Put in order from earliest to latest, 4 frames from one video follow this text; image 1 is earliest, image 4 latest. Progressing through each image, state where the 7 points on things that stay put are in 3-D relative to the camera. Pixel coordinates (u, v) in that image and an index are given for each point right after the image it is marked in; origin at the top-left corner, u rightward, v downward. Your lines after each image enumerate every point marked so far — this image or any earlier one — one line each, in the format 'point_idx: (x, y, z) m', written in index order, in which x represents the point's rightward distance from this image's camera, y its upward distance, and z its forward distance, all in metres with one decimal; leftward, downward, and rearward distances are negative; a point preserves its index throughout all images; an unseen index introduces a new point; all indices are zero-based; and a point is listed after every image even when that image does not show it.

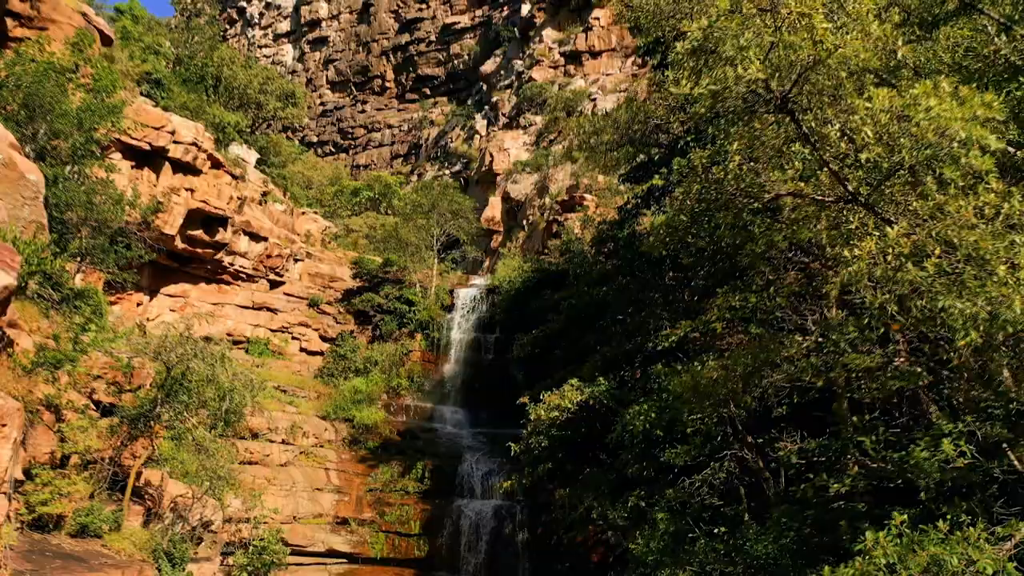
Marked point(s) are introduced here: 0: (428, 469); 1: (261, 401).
0: (-1.6, -3.5, +15.7) m
1: (-4.7, -2.1, +15.2) m
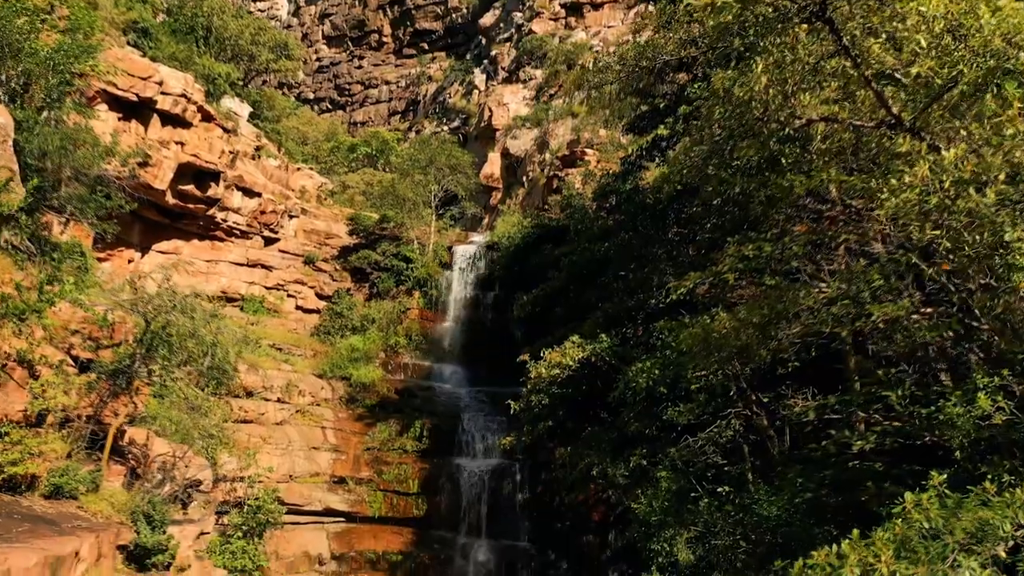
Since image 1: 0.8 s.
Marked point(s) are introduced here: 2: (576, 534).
0: (-1.6, -2.7, +15.5) m
1: (-4.7, -1.3, +14.9) m
2: (+1.0, -3.9, +12.8) m
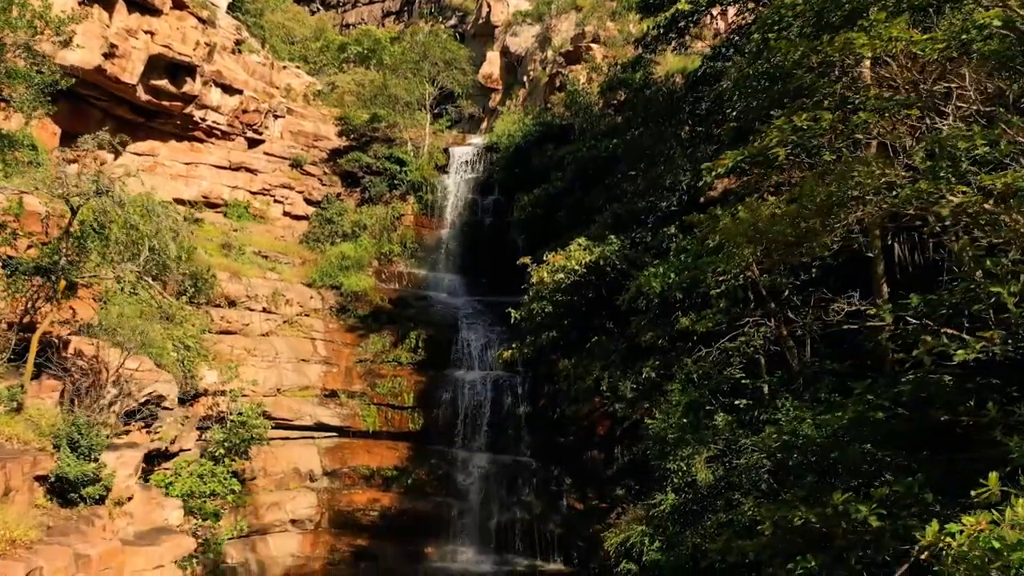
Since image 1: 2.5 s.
0: (-1.6, -0.9, +14.7) m
1: (-4.7, +0.4, +13.9) m
2: (+1.0, -2.4, +12.2) m
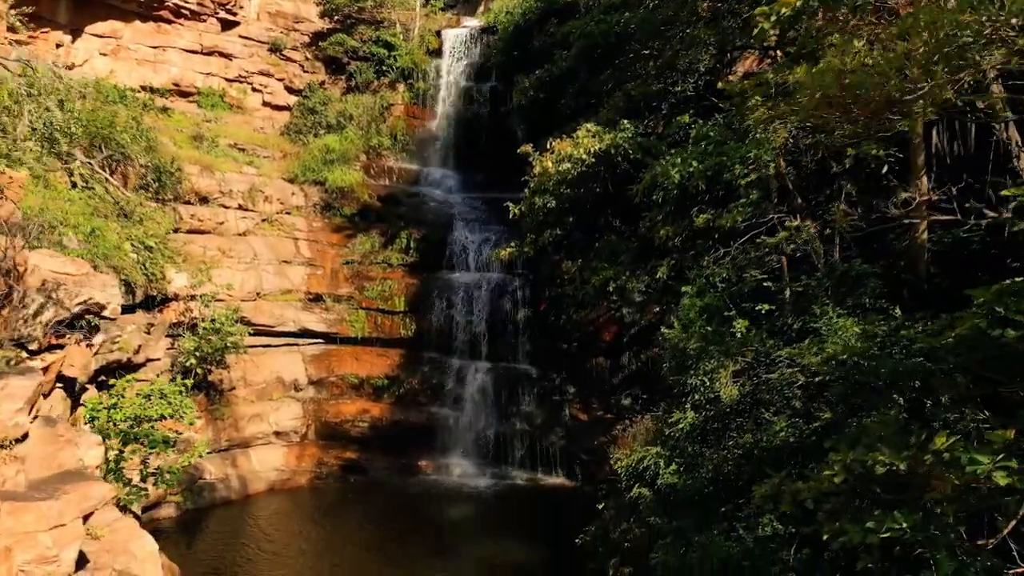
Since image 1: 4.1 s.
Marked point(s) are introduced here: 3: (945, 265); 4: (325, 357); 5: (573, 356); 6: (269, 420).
0: (-1.6, +0.8, +13.6) m
1: (-4.7, +2.0, +12.7) m
2: (+1.0, -1.0, +11.3) m
3: (+3.8, +0.2, +7.1) m
4: (-2.7, -1.0, +11.7) m
5: (+0.9, -1.0, +11.5) m
6: (-3.2, -1.7, +10.8) m
